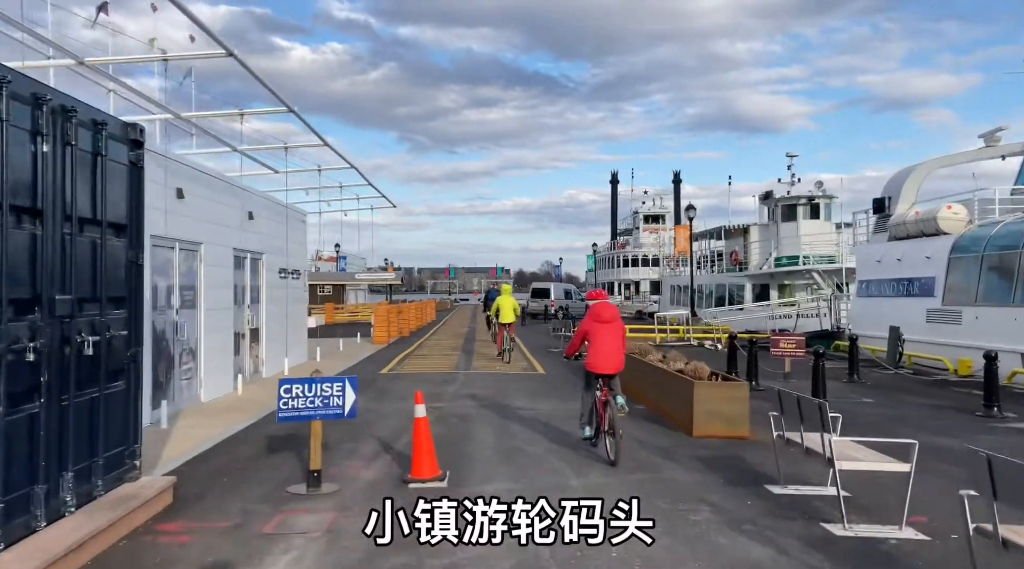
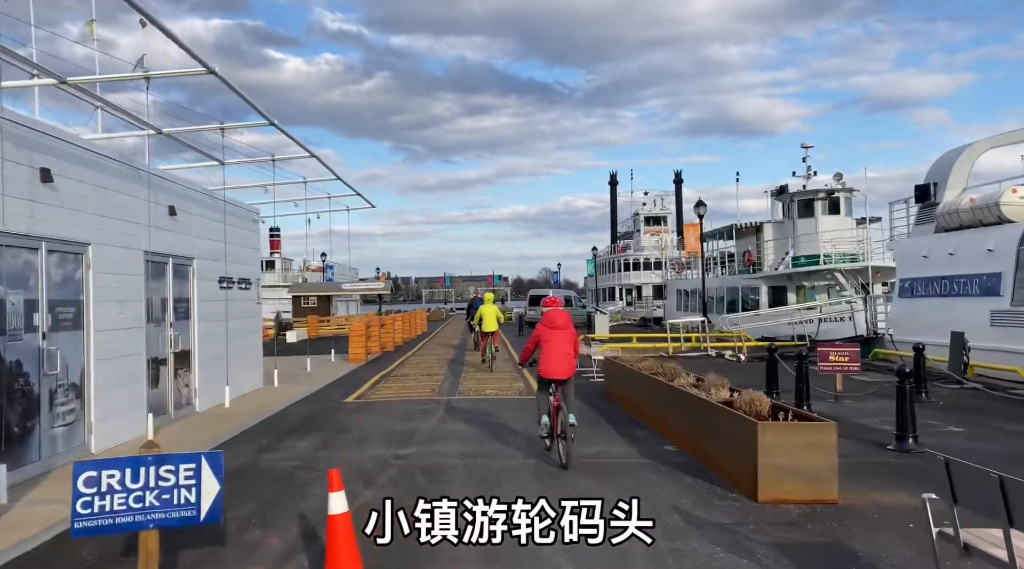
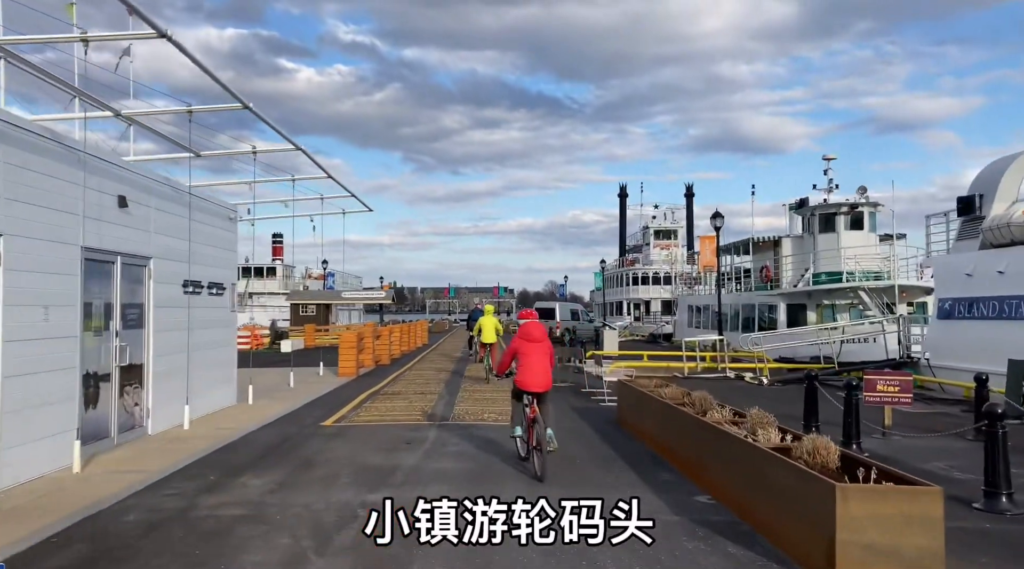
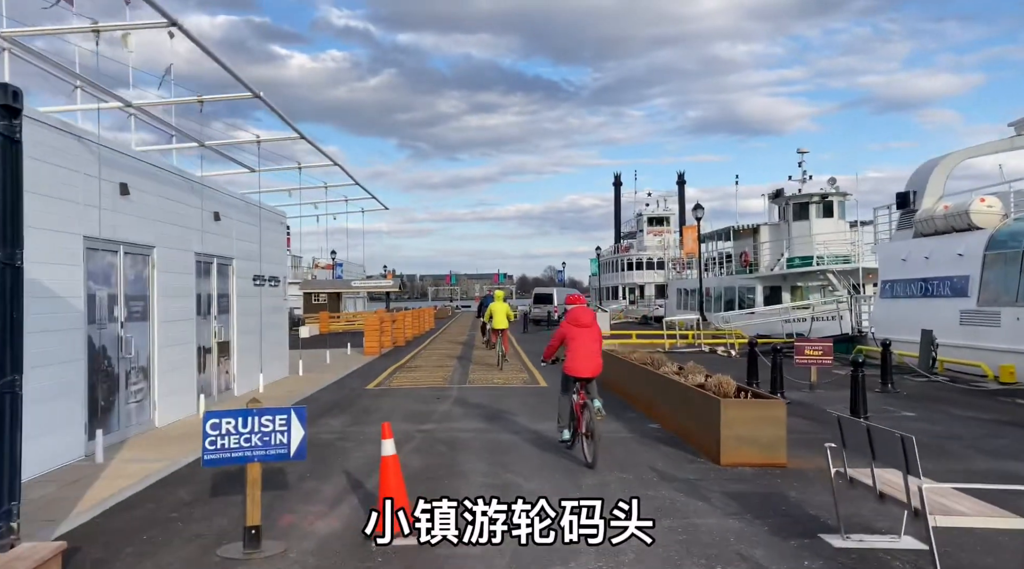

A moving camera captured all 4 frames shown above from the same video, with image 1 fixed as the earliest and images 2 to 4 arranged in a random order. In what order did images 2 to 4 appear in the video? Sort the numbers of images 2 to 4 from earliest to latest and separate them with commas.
4, 2, 3
